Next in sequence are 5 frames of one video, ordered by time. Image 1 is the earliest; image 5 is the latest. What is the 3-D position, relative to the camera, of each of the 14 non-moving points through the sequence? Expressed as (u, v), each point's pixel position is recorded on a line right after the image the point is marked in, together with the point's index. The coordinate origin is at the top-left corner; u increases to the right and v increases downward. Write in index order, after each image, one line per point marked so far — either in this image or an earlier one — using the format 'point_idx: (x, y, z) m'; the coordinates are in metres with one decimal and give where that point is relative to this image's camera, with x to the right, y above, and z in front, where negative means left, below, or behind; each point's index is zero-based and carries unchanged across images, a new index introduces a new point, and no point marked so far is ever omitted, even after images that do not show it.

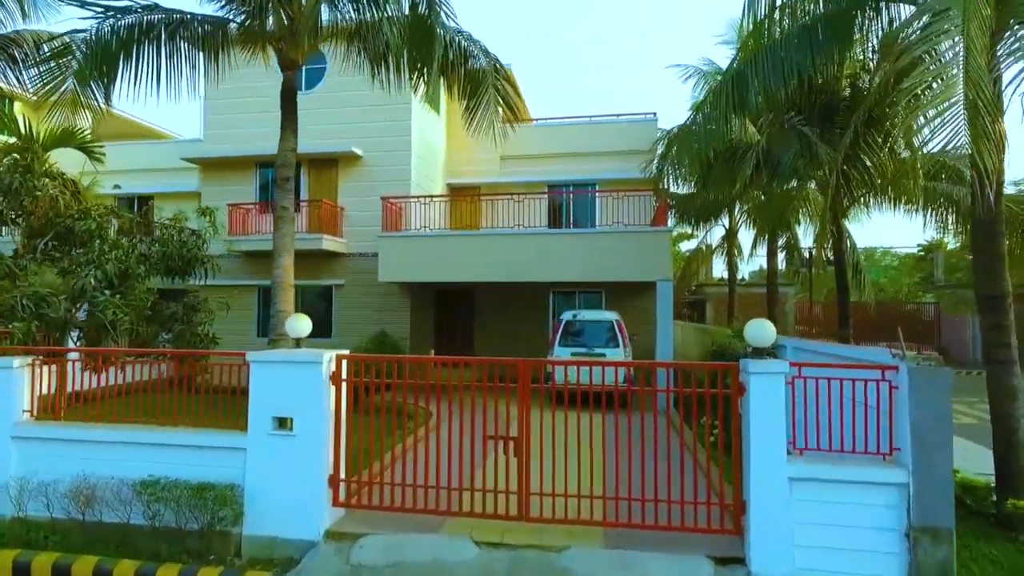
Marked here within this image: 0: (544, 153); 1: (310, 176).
0: (+1.2, +4.9, +16.0) m
1: (-6.3, +3.5, +13.9) m
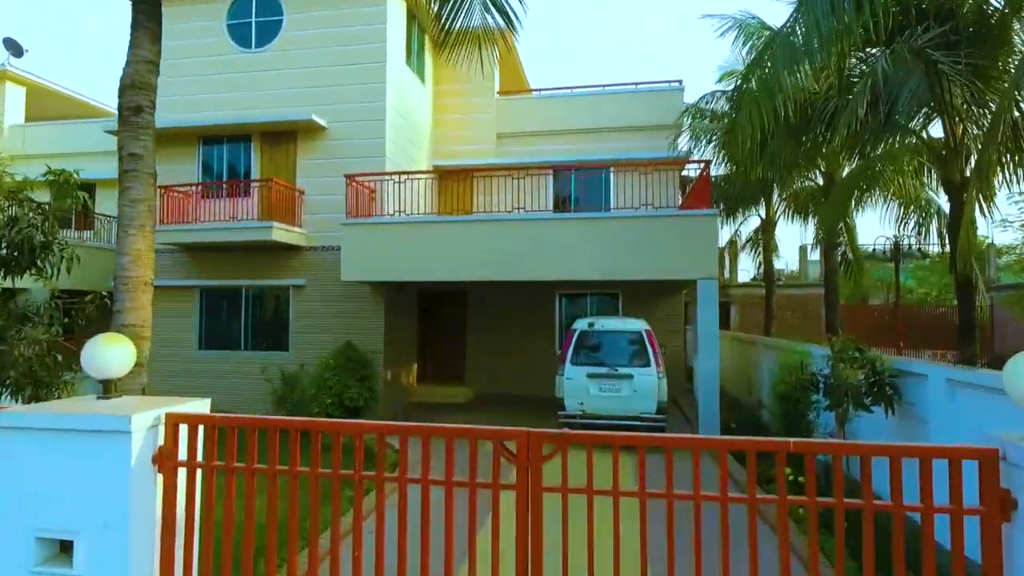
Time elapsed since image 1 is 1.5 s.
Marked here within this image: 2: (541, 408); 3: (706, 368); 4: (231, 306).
0: (+1.1, +4.8, +13.5) m
1: (-6.4, +3.5, +11.4) m
2: (+0.7, -3.1, +11.3) m
3: (+3.9, -1.6, +8.9) m
4: (-7.3, -0.5, +11.4) m
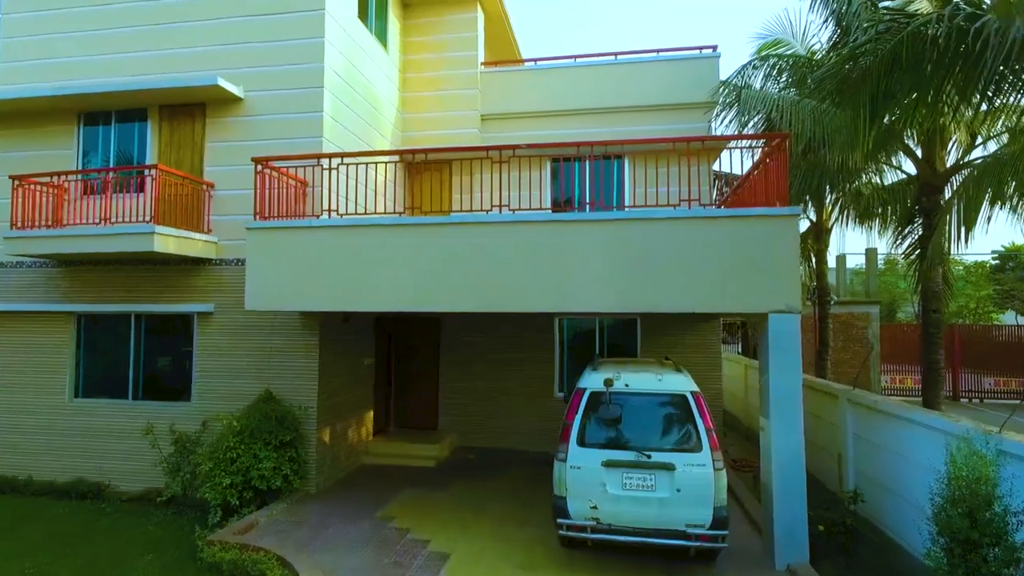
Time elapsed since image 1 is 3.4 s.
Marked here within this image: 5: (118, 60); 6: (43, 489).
0: (+0.8, +4.3, +10.6) m
1: (-6.7, +3.0, +8.5) m
2: (+0.4, -3.6, +8.3) m
3: (+3.6, -2.1, +5.9) m
4: (-7.6, -1.0, +8.5) m
5: (-7.6, +4.4, +8.5) m
6: (-8.6, -3.7, +8.1) m
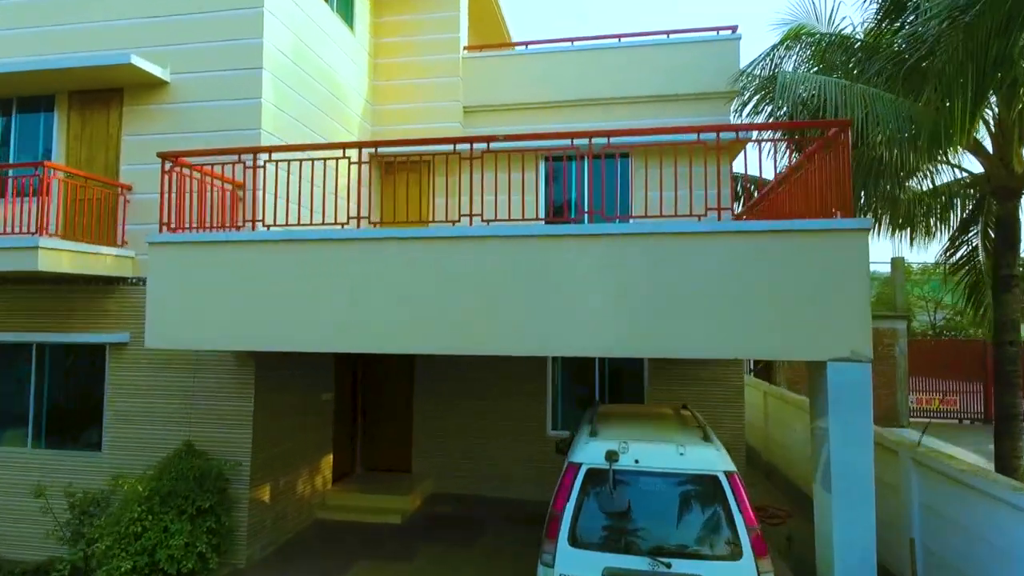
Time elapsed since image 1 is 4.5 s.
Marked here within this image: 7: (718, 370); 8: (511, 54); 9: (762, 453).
0: (+0.6, +3.9, +9.1) m
1: (-7.0, +2.6, +7.0) m
2: (+0.1, -4.0, +6.8) m
3: (+3.3, -2.5, +4.4) m
4: (-7.9, -1.3, +7.0) m
5: (-7.8, +4.0, +7.0) m
6: (-8.9, -4.1, +6.7) m
7: (+3.9, -1.5, +8.2) m
8: (0.0, +4.9, +9.3) m
9: (+6.3, -4.1, +11.1) m
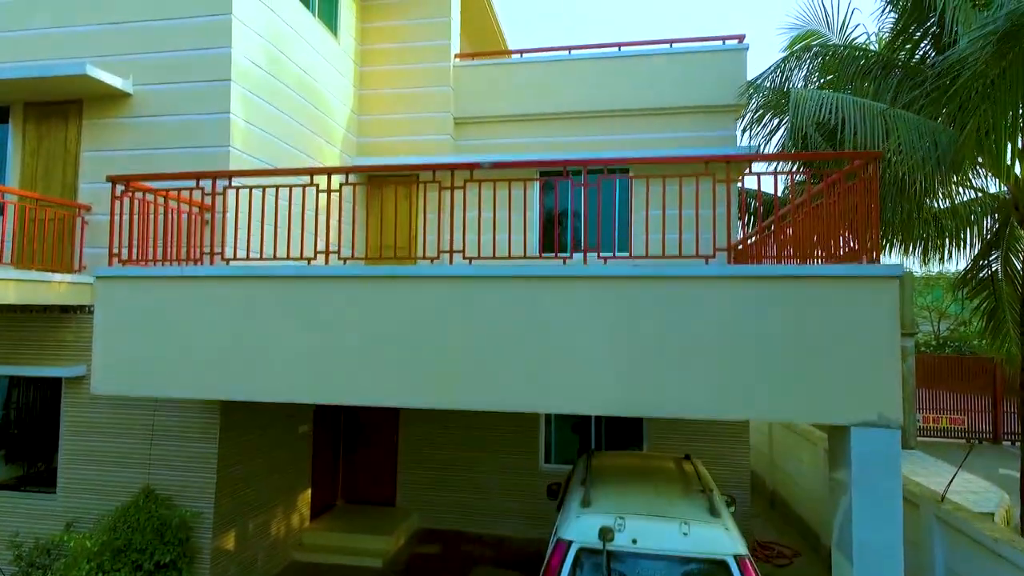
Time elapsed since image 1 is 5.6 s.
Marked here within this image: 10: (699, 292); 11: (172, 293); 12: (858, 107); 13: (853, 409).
0: (+0.4, +3.4, +8.6) m
1: (-7.1, +2.2, +6.5) m
2: (0.0, -4.5, +6.3) m
3: (+3.2, -3.0, +3.9) m
4: (-8.0, -1.7, +6.5) m
5: (-7.9, +3.6, +6.5) m
6: (-9.1, -4.4, +6.1) m
7: (+3.7, -2.0, +7.7) m
8: (-0.1, +4.4, +8.7) m
9: (+6.1, -4.6, +10.6) m
10: (+1.7, 0.0, +4.2) m
11: (-3.7, 0.0, +4.8) m
12: (+4.8, +2.5, +6.1) m
13: (+3.1, -1.1, +4.0) m
